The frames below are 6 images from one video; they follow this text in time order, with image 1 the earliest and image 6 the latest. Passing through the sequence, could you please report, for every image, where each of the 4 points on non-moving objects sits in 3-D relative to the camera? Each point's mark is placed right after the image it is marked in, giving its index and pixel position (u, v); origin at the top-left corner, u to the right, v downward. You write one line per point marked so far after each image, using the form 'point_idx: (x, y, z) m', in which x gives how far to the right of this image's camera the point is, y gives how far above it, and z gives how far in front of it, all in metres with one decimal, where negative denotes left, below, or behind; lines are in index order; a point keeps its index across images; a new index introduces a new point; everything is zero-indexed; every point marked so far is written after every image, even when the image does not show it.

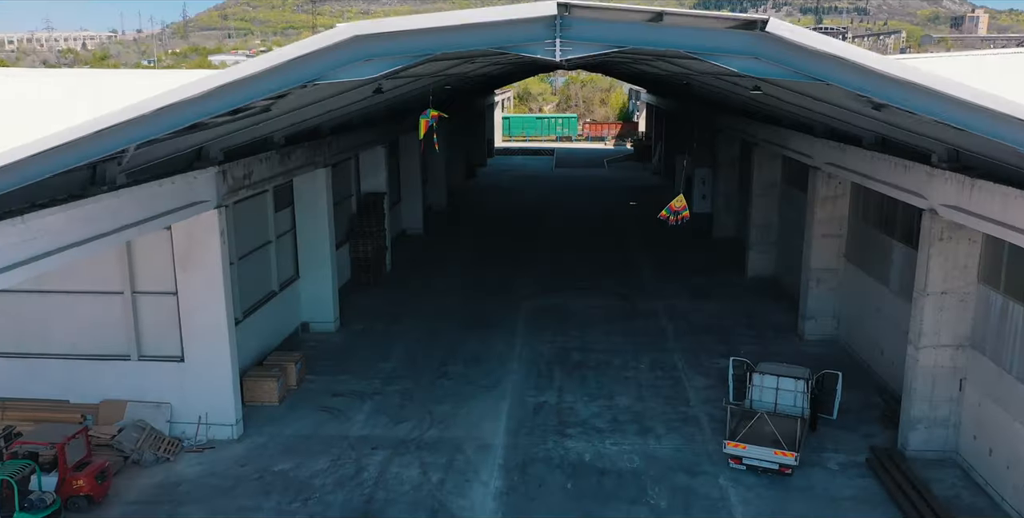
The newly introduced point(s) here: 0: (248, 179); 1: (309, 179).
0: (-4.5, +1.4, +12.9) m
1: (-4.5, +1.7, +16.7) m
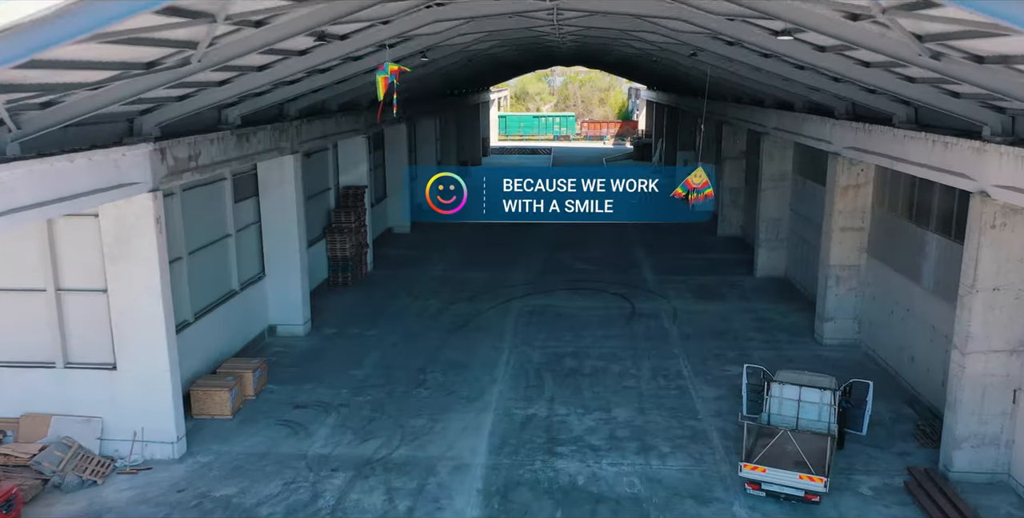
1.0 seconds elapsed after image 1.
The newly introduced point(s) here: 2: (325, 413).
0: (-4.7, +1.5, +11.3) m
1: (-4.7, +1.8, +15.2) m
2: (-3.0, -2.5, +12.2) m
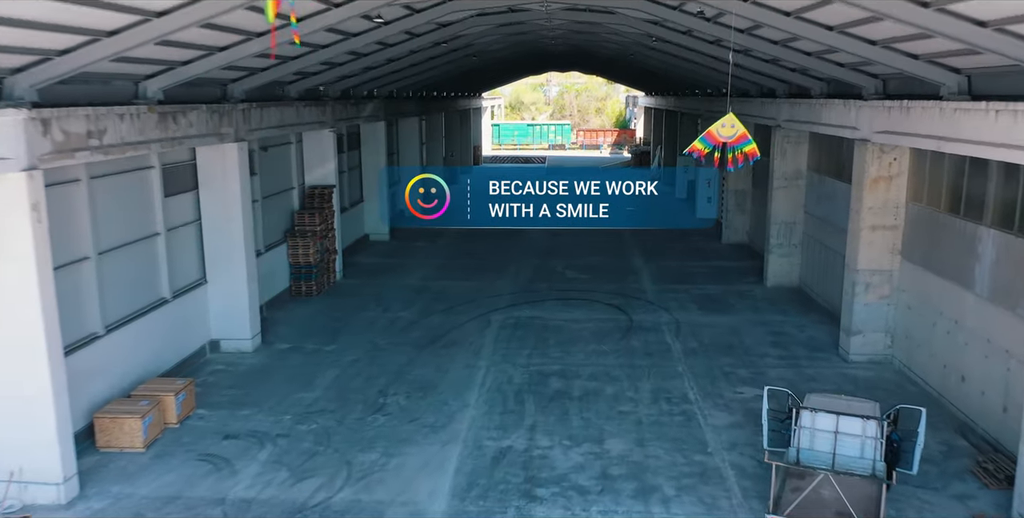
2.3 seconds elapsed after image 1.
0: (-5.1, +1.5, +9.3) m
1: (-5.1, +1.8, +13.2) m
2: (-3.4, -2.5, +10.1) m
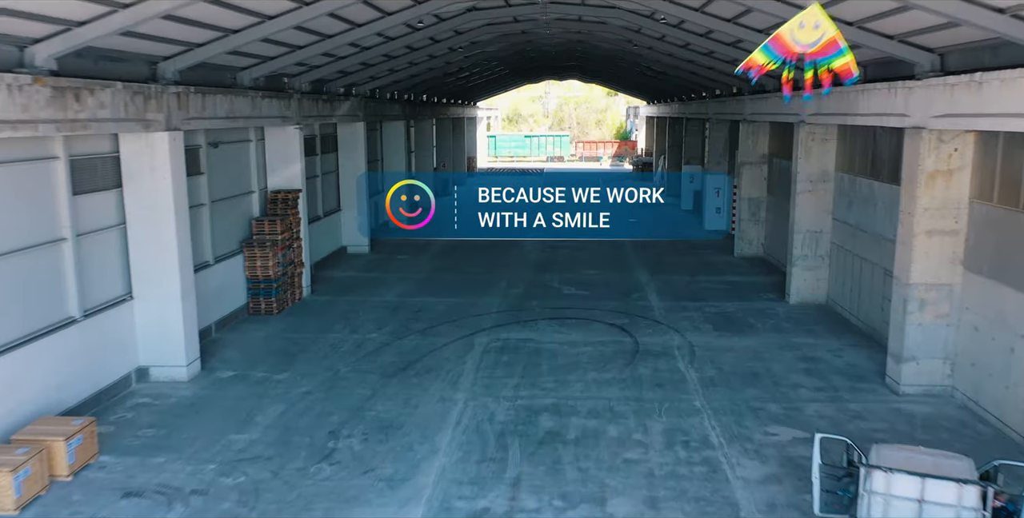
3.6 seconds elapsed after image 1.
0: (-5.3, +1.4, +7.2) m
1: (-5.3, +1.6, +11.1) m
2: (-3.6, -2.6, +7.9) m
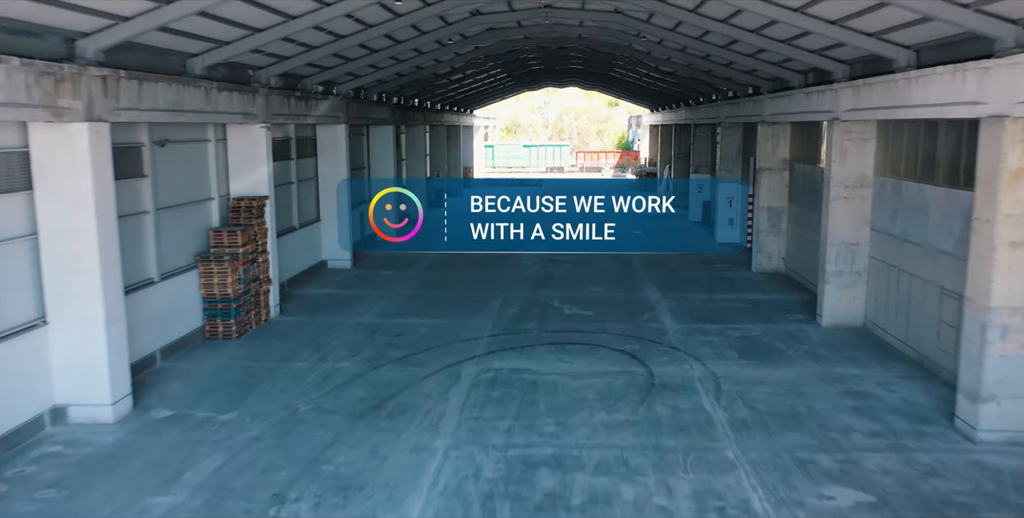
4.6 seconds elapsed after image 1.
0: (-5.4, +1.3, +5.3) m
1: (-5.4, +1.4, +9.2) m
2: (-3.7, -2.7, +6.0) m
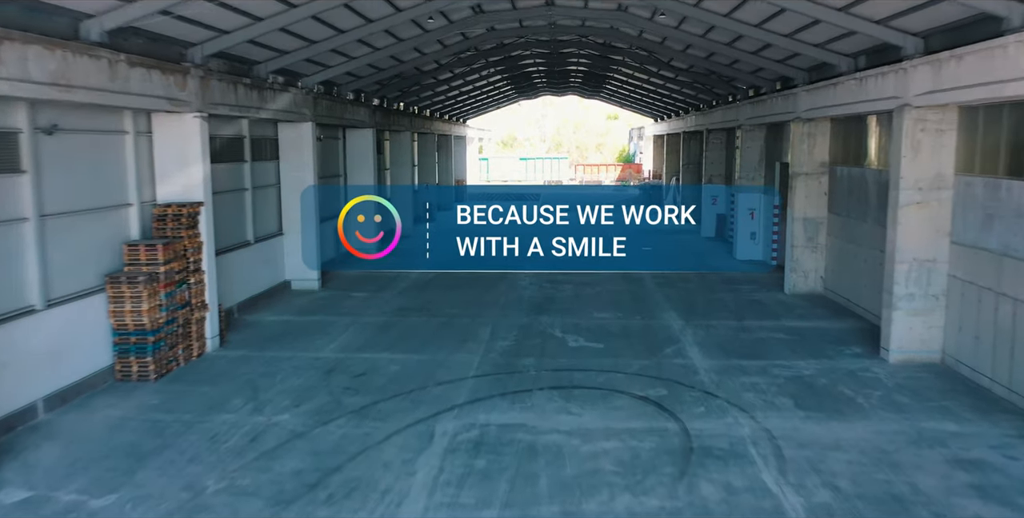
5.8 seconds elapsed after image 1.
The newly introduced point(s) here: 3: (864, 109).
0: (-5.5, +1.2, +2.6) m
1: (-5.5, +1.2, +6.4) m
2: (-3.8, -2.8, +3.1) m
3: (+5.8, +2.5, +12.7) m
